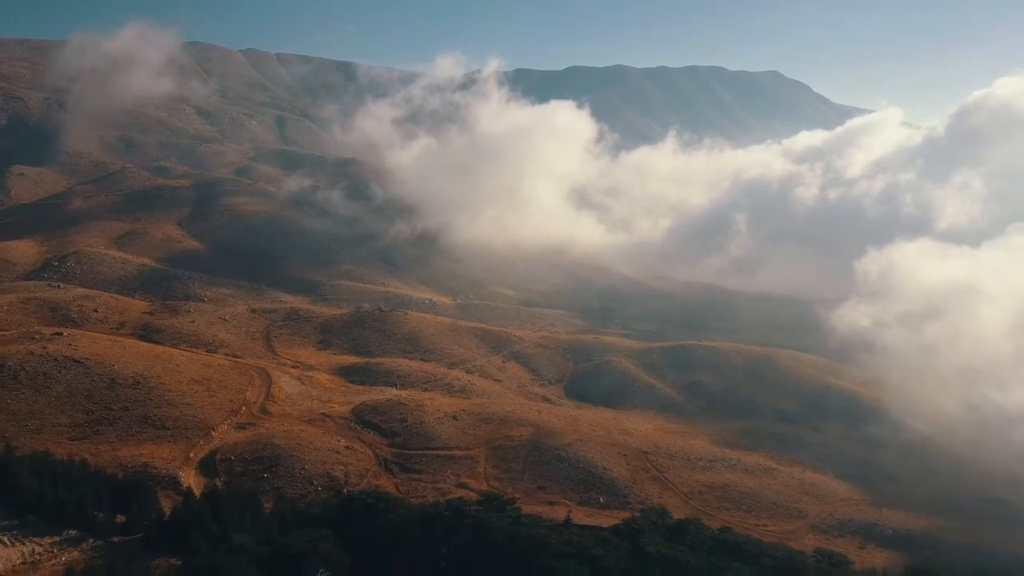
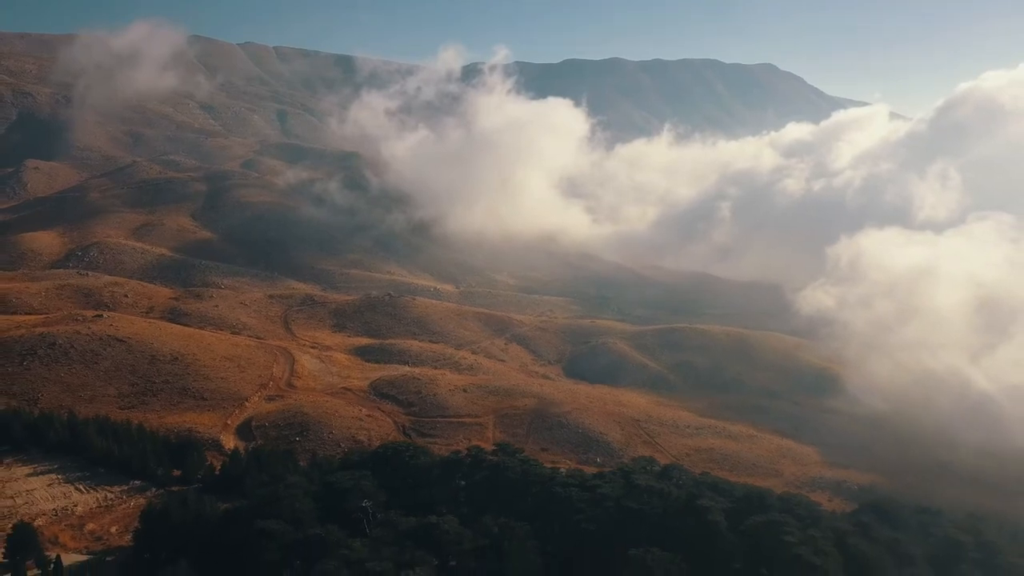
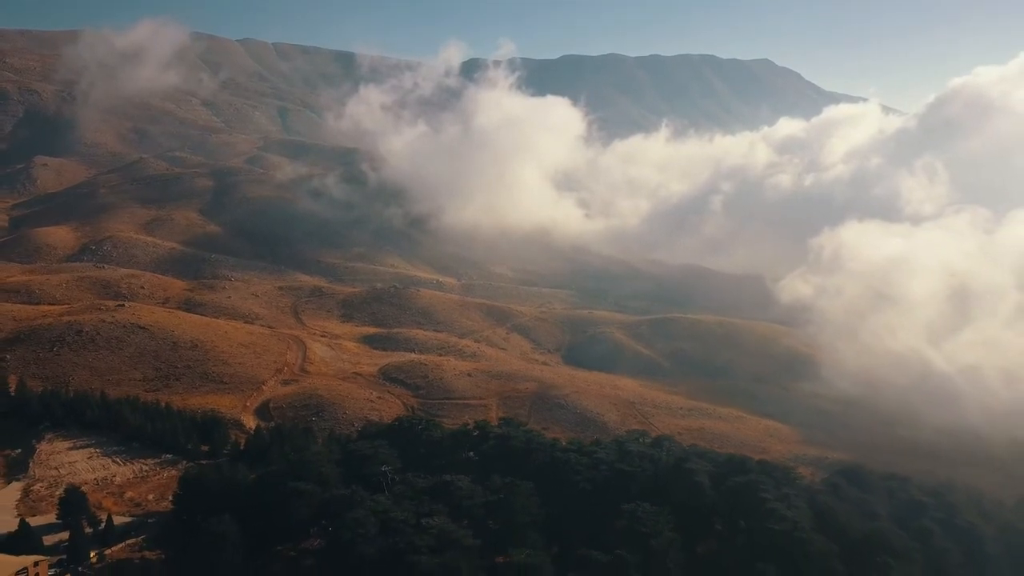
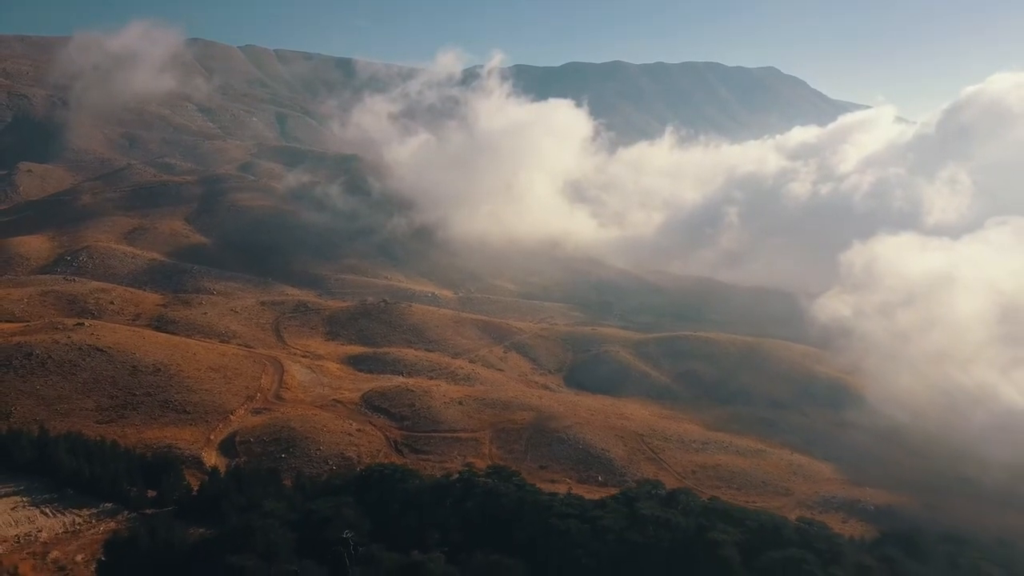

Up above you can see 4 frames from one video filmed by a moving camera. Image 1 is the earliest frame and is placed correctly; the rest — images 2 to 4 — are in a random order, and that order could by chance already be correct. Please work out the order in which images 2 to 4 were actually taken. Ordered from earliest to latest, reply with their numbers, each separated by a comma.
4, 2, 3
